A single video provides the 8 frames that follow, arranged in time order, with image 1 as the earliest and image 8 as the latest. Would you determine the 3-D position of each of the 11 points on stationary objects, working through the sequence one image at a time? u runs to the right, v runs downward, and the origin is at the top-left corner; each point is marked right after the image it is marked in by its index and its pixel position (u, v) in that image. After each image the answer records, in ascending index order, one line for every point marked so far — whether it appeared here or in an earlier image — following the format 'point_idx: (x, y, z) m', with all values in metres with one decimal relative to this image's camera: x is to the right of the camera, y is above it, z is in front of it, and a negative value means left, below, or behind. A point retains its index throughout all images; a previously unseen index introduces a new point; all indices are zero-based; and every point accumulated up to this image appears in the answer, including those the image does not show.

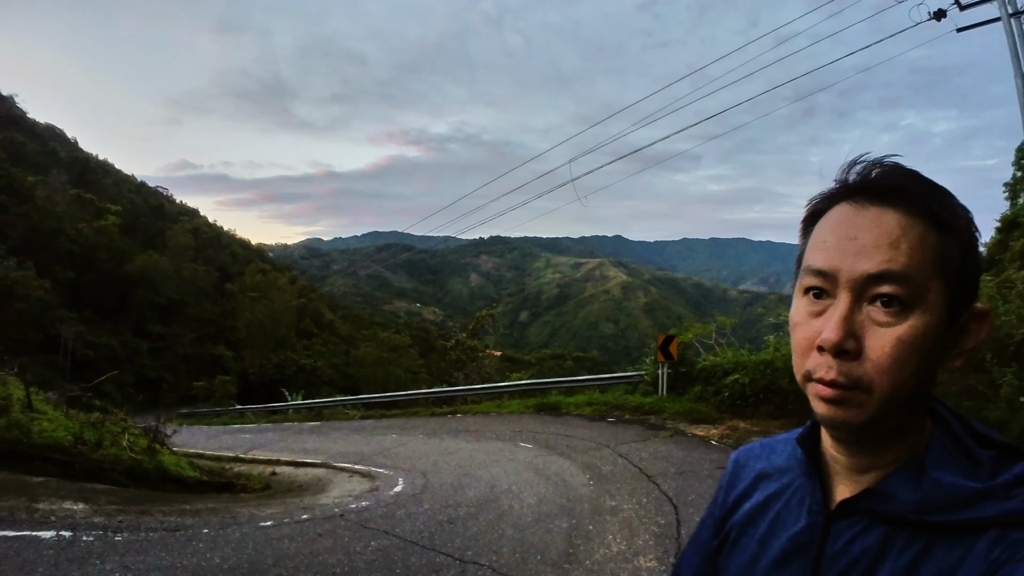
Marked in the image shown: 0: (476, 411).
0: (-0.7, -2.4, +13.0) m
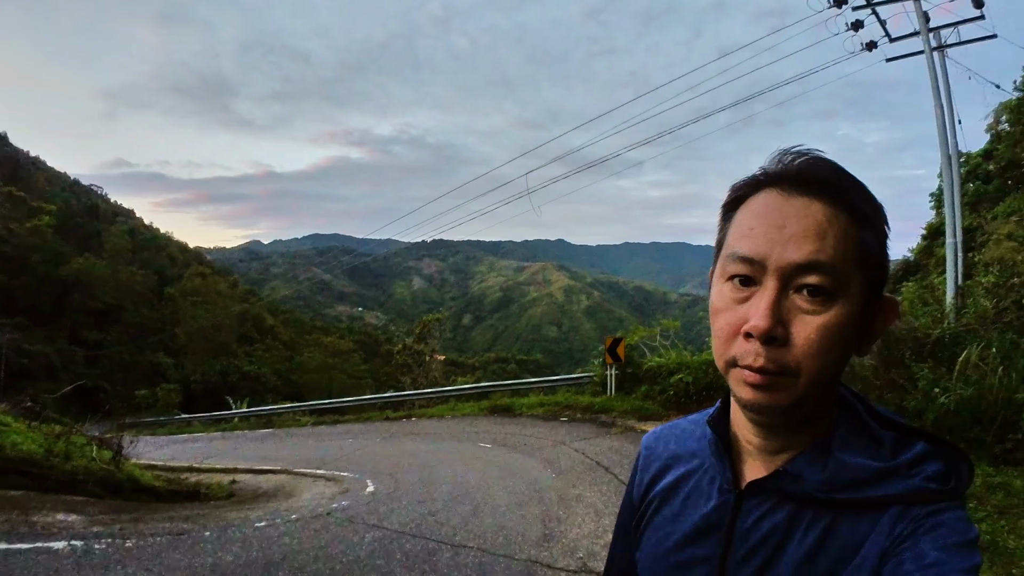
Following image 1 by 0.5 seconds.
0: (-1.6, -2.5, +13.2) m
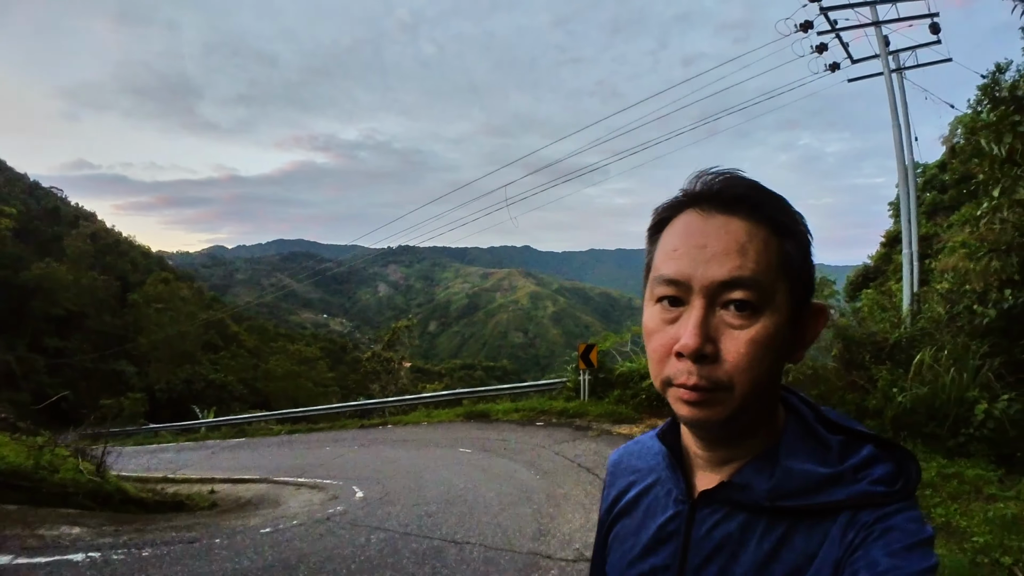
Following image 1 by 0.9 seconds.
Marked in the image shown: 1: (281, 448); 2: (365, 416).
0: (-2.0, -2.6, +13.3) m
1: (-3.9, -2.8, +11.7) m
2: (-3.4, -3.2, +16.1) m
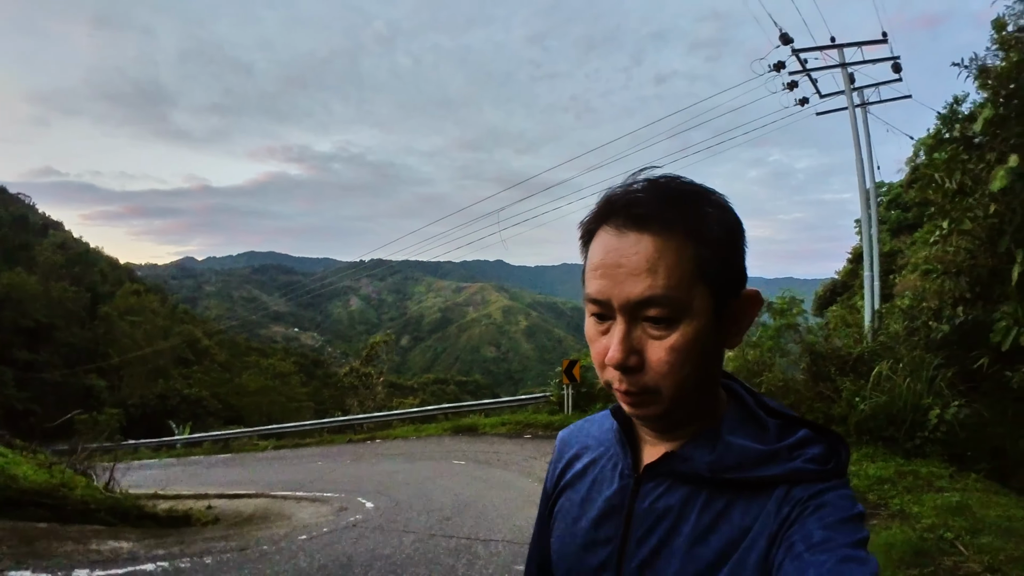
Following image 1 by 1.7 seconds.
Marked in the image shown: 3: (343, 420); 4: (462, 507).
0: (-2.4, -2.9, +13.6) m
1: (-4.2, -3.1, +12.0) m
2: (-3.9, -3.5, +16.3) m
3: (-3.8, -3.2, +15.6) m
4: (-0.4, -1.5, +4.9) m
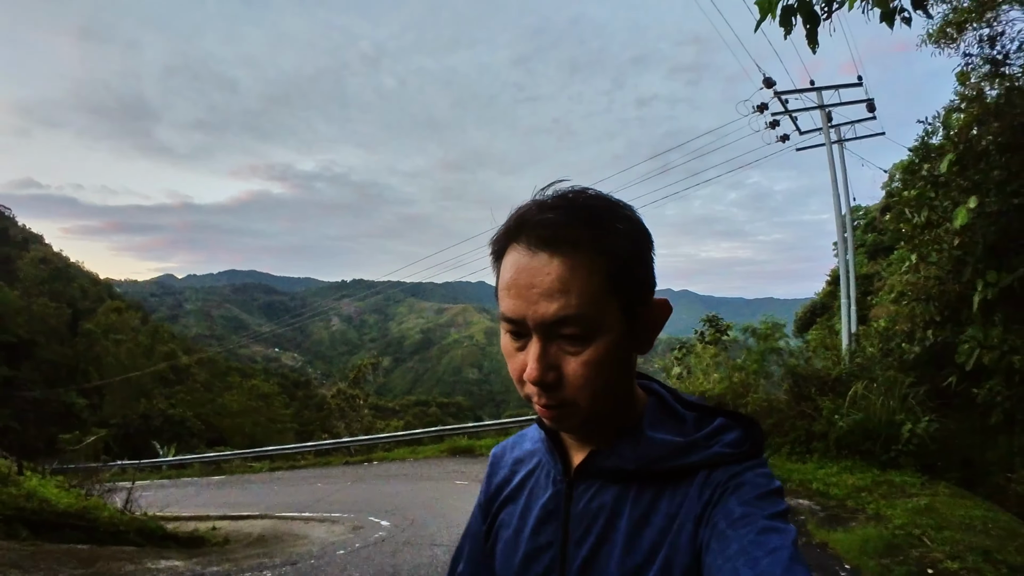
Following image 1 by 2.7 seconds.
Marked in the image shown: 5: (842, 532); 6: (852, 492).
0: (-2.5, -3.4, +13.9) m
1: (-4.3, -3.5, +12.2) m
2: (-4.1, -4.0, +16.5) m
3: (-4.0, -3.7, +15.8) m
4: (-0.3, -1.7, +5.2) m
5: (+2.4, -1.8, +5.1) m
6: (+2.8, -1.7, +5.6) m
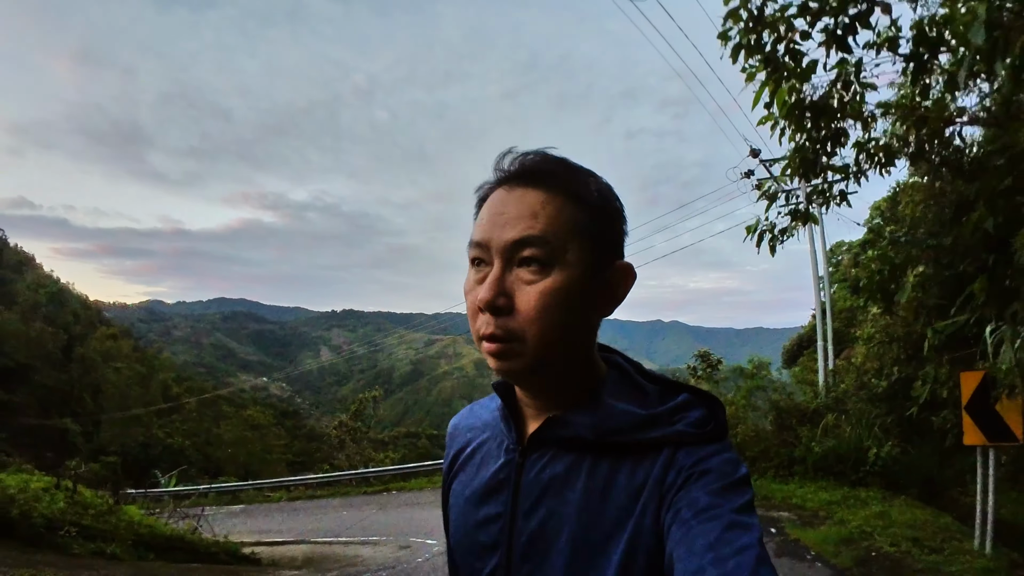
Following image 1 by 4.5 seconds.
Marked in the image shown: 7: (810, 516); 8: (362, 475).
0: (-2.5, -4.1, +14.6) m
1: (-4.2, -4.1, +12.8) m
2: (-4.1, -4.9, +17.2) m
3: (-4.0, -4.5, +16.5) m
4: (-0.1, -2.1, +6.1) m
5: (+2.6, -2.1, +6.0) m
6: (+3.0, -2.1, +6.5) m
7: (+2.9, -2.2, +6.7) m
8: (-4.0, -4.7, +17.1) m
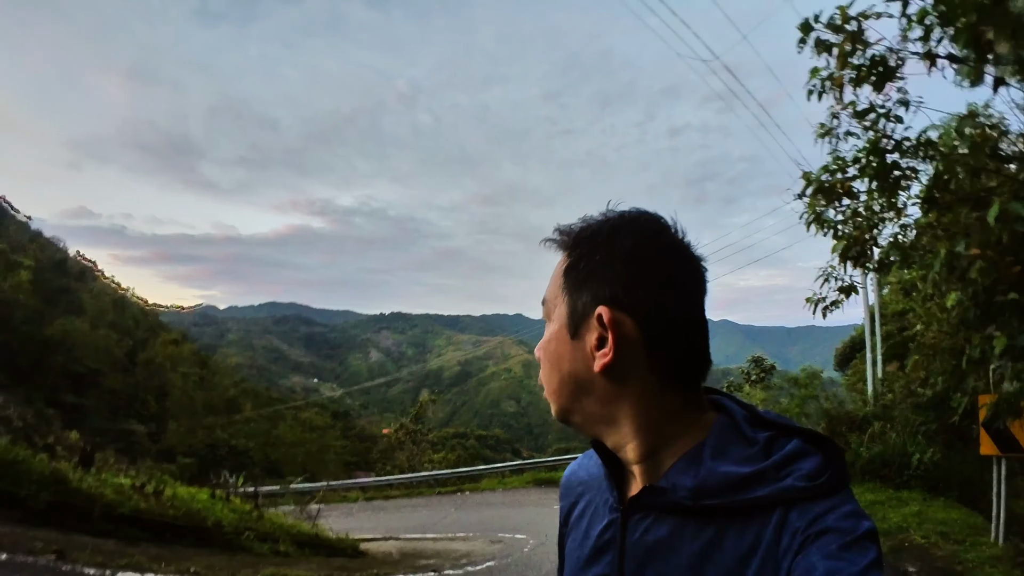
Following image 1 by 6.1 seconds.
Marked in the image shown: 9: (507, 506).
0: (-1.1, -4.4, +15.5) m
1: (-2.9, -4.4, +13.9) m
2: (-2.5, -5.2, +18.2) m
3: (-2.5, -4.8, +17.5) m
4: (+0.7, -2.3, +6.9) m
5: (+3.4, -2.3, +6.6) m
6: (+3.8, -2.3, +7.1) m
7: (+3.7, -2.4, +7.3) m
8: (-2.4, -5.0, +18.1) m
9: (+0.3, -3.4, +11.4) m
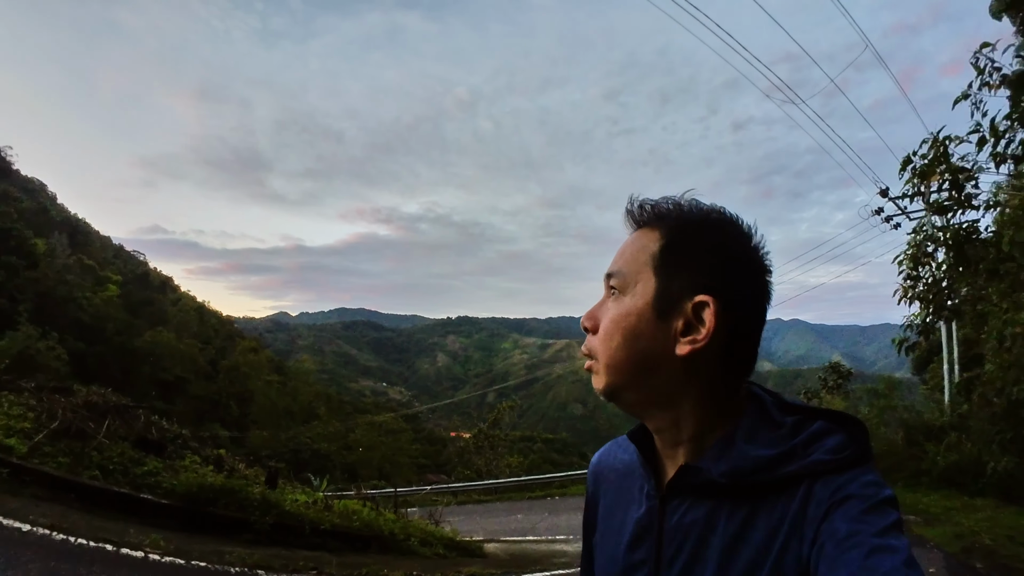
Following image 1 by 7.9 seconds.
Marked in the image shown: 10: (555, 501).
0: (+1.1, -4.3, +14.6) m
1: (-0.9, -4.3, +13.2) m
2: (0.0, -5.1, +17.4) m
3: (-0.1, -4.7, +16.7) m
4: (+2.0, -2.1, +5.8) m
5: (+4.7, -2.1, +5.3) m
6: (+5.1, -2.0, +5.8) m
7: (+5.1, -2.2, +6.0) m
8: (0.0, -4.9, +17.3) m
9: (+2.1, -3.2, +10.4) m
10: (+1.0, -4.0, +13.0) m
